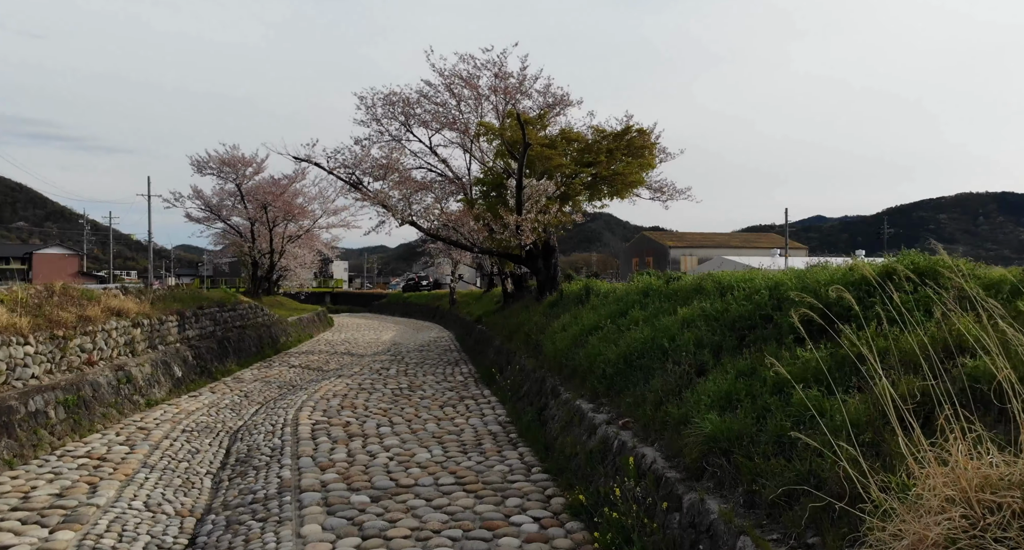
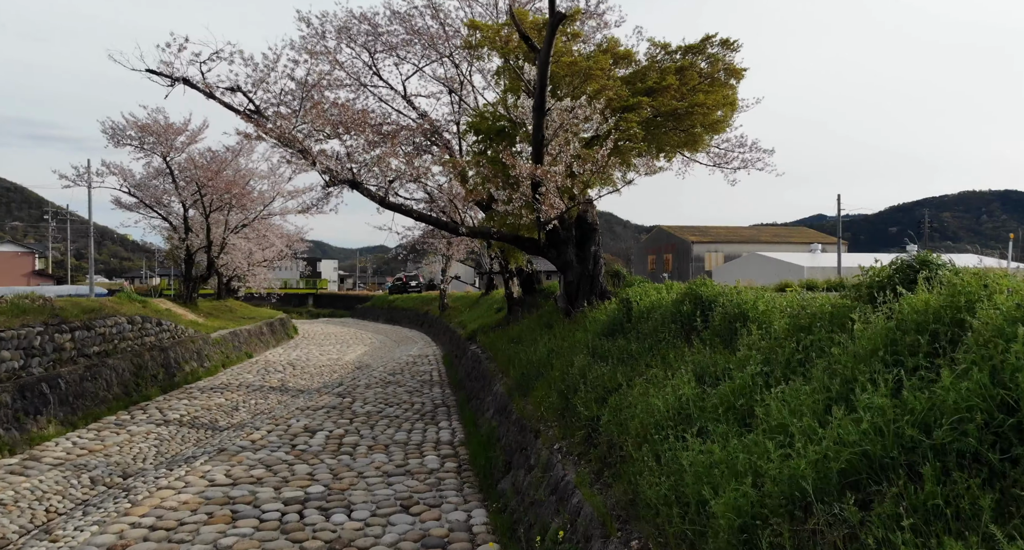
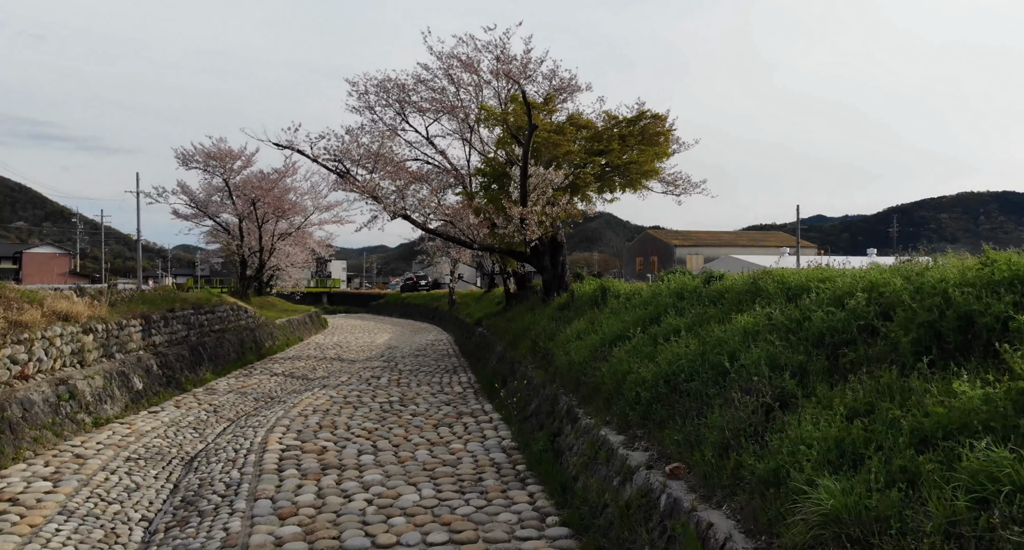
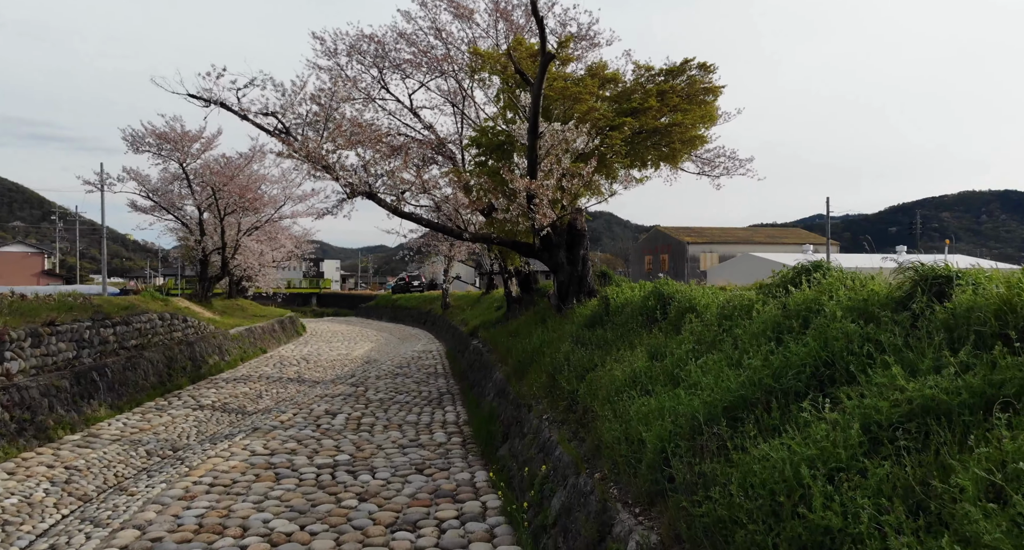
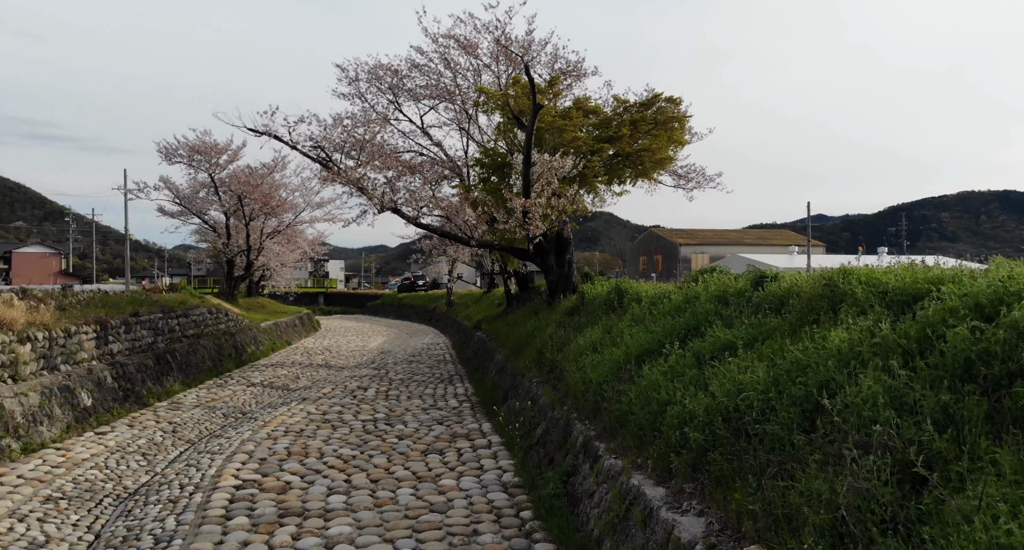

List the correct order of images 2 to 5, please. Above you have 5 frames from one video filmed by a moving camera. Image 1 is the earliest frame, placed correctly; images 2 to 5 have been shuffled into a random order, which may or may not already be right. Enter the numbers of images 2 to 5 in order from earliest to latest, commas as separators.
3, 5, 4, 2
